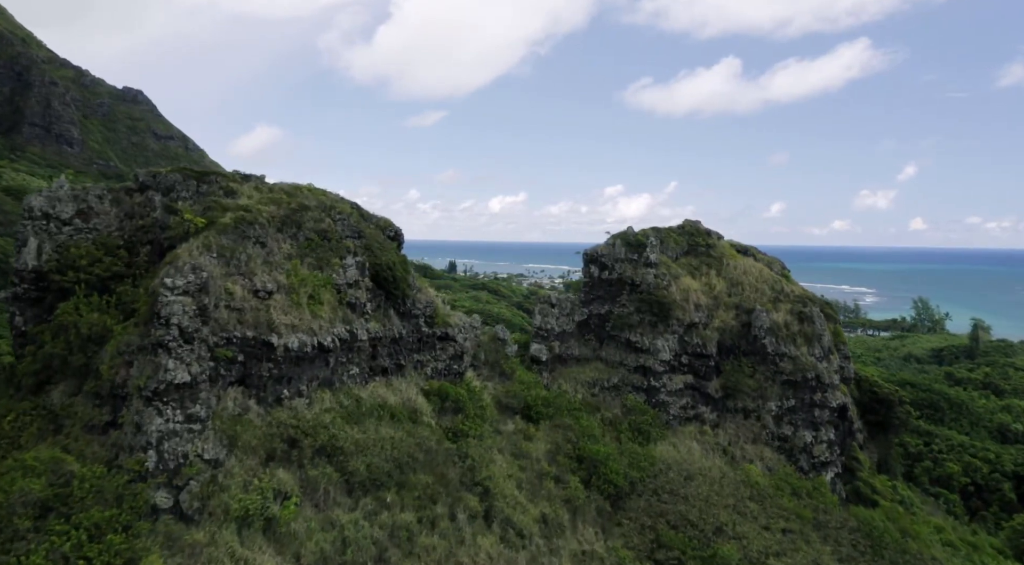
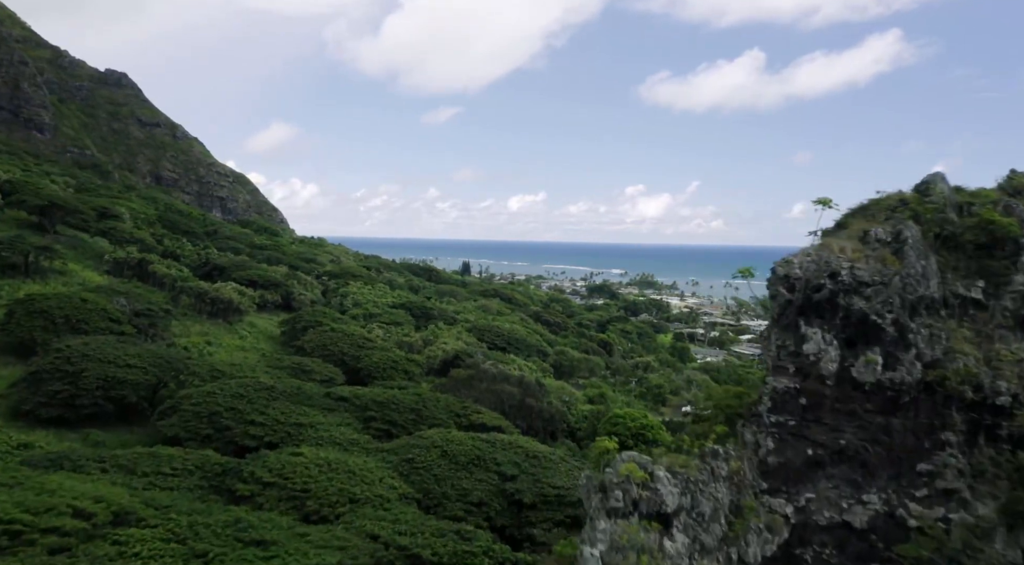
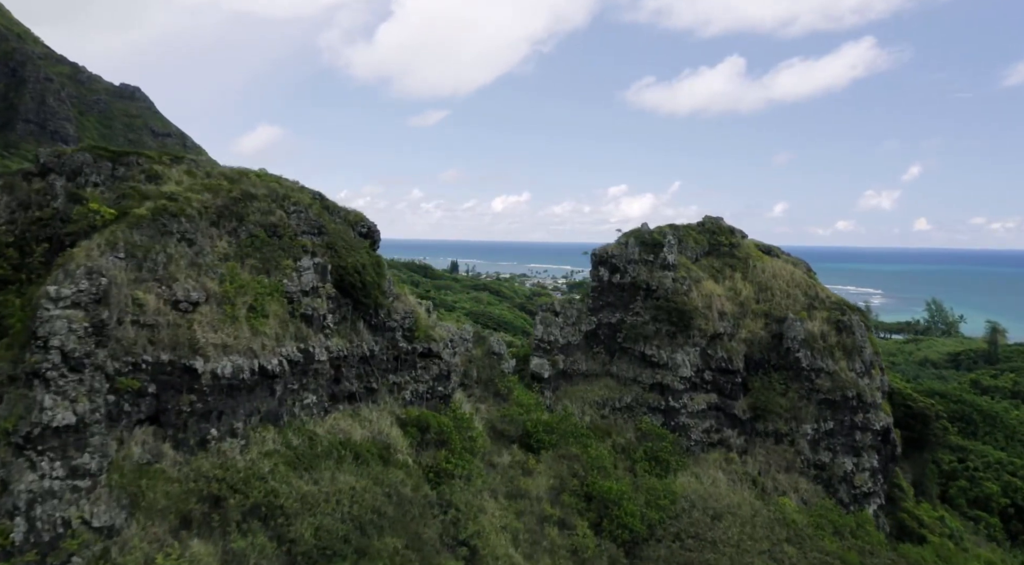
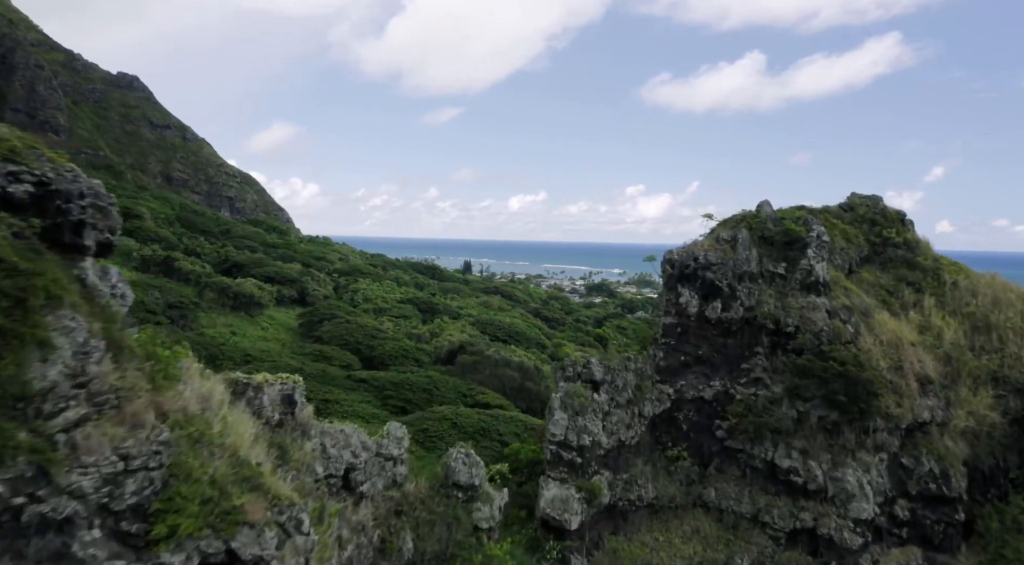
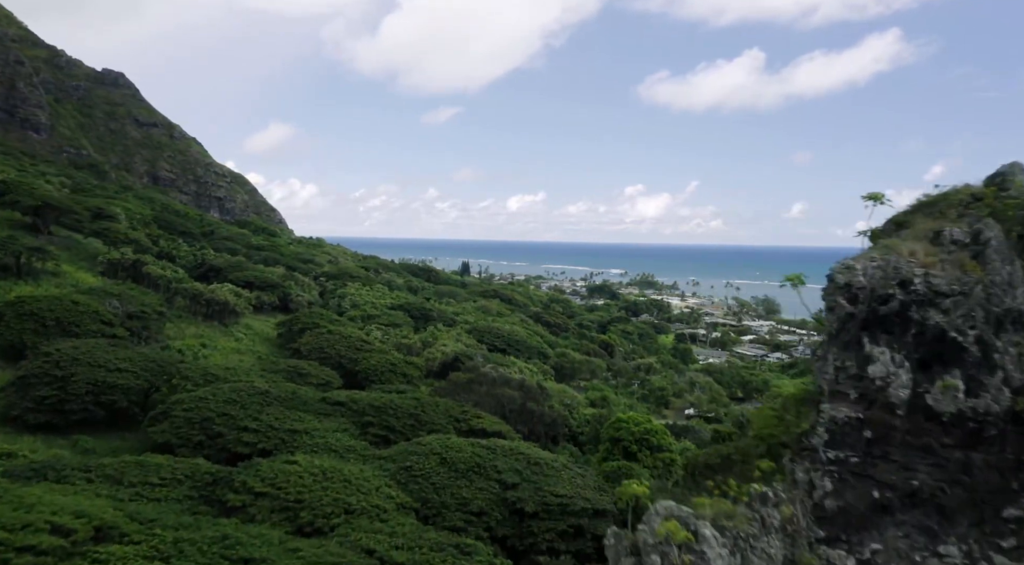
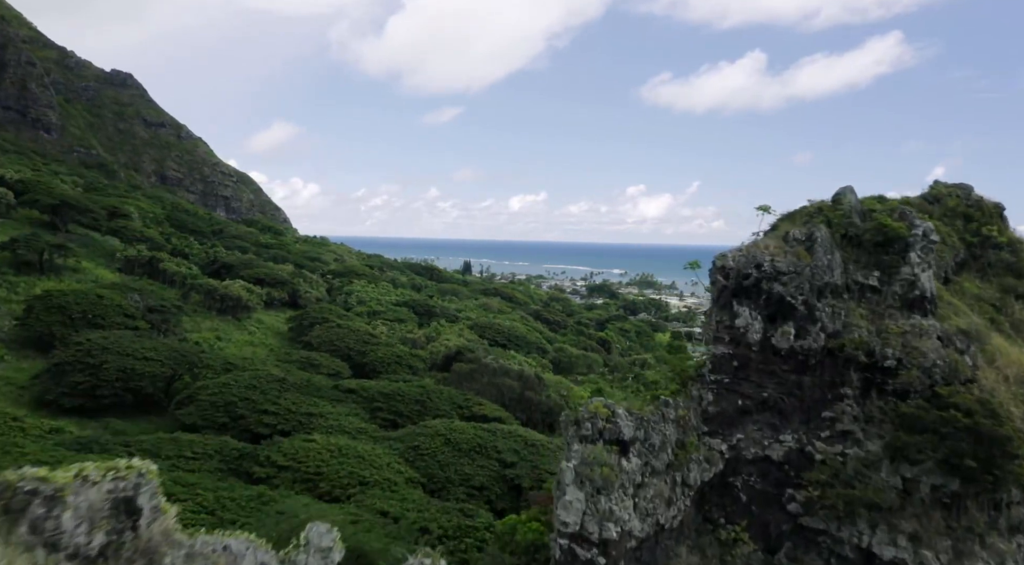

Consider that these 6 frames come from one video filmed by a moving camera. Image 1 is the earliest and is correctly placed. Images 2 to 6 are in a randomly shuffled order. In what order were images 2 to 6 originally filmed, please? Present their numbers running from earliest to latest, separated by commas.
3, 4, 6, 2, 5
